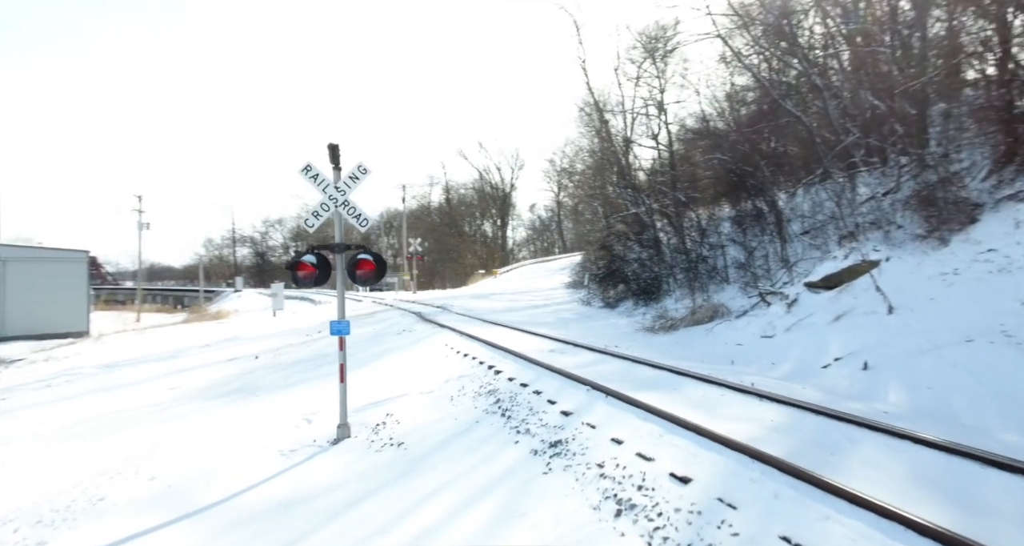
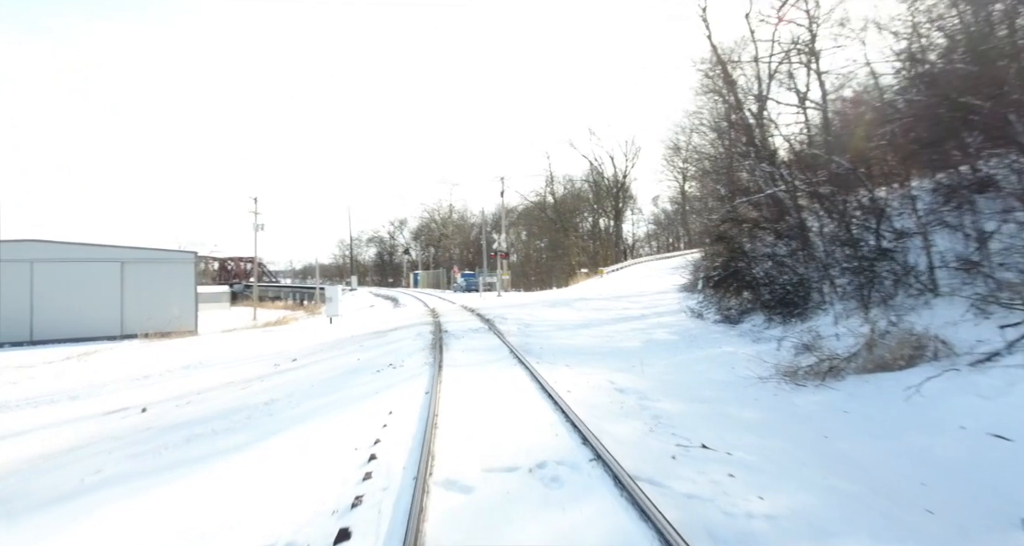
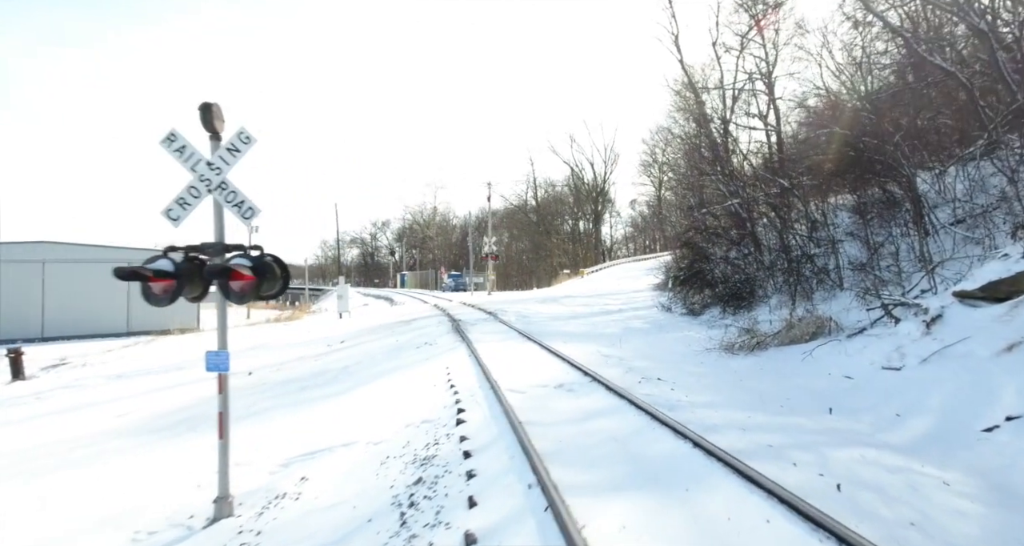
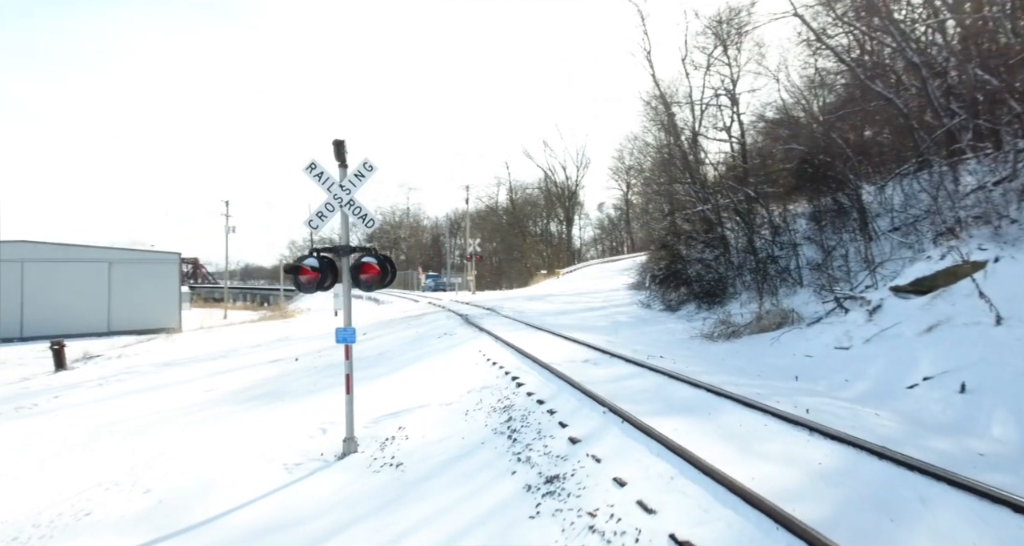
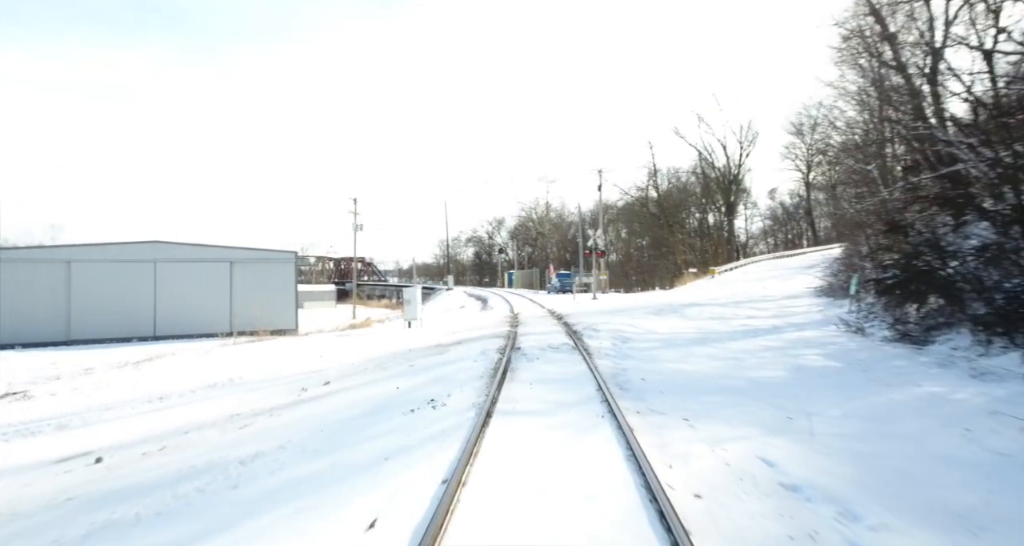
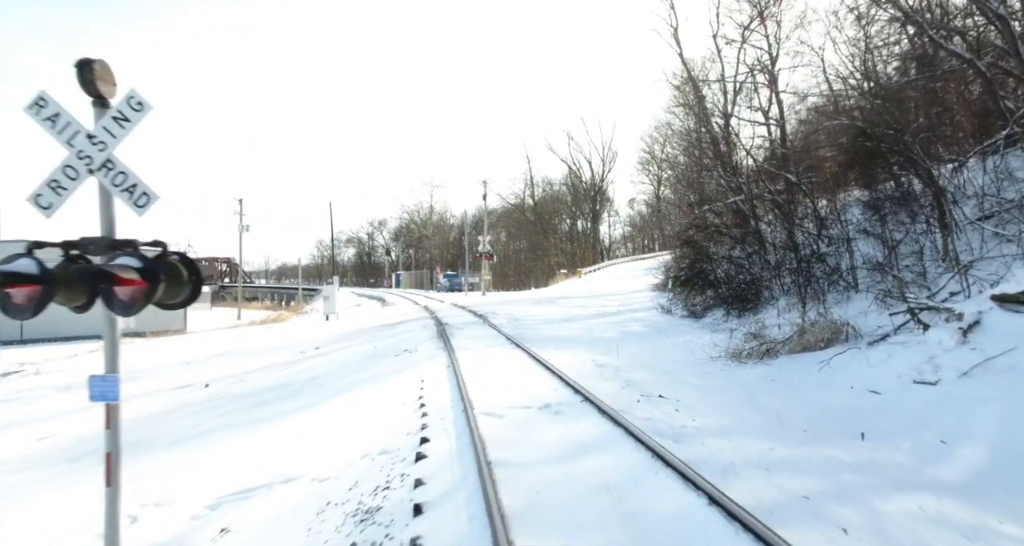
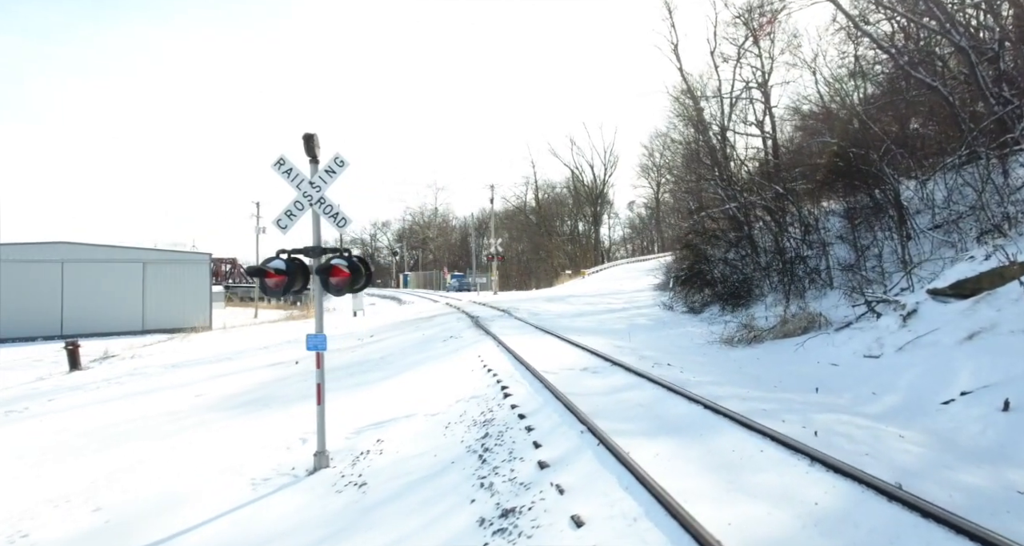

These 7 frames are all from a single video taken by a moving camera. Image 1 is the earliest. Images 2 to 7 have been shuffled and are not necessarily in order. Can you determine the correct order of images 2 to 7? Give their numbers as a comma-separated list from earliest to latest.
4, 7, 3, 6, 2, 5
